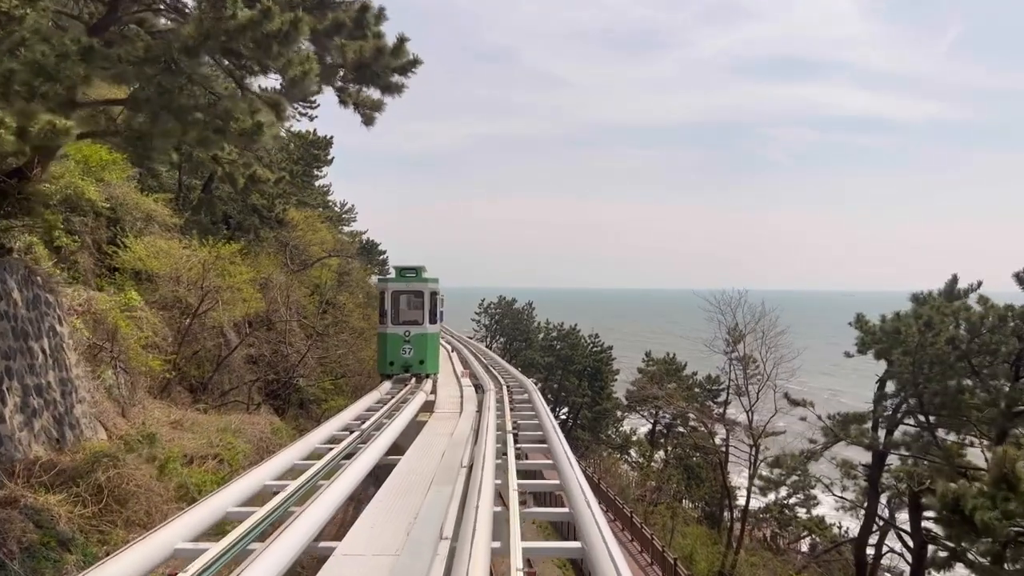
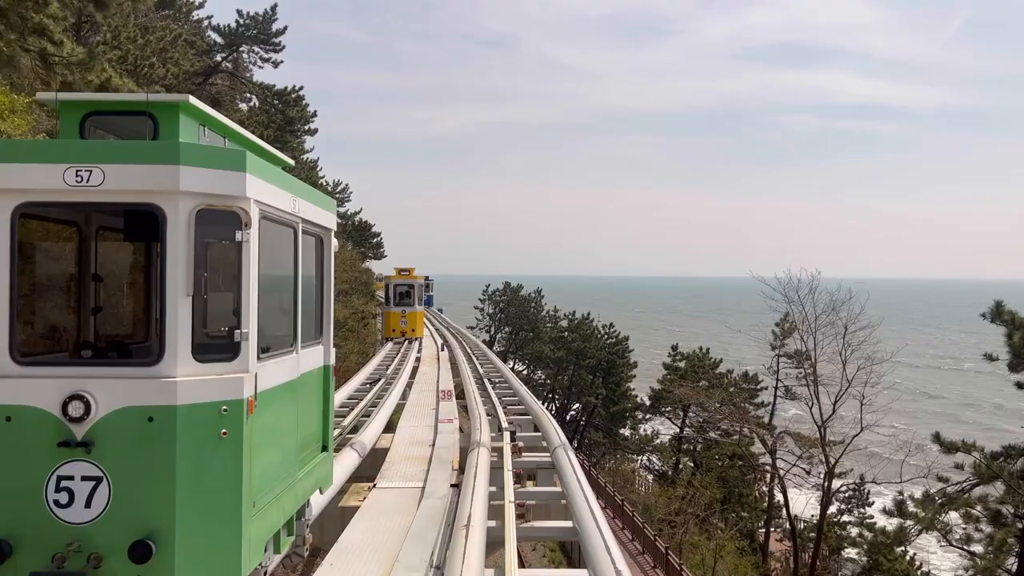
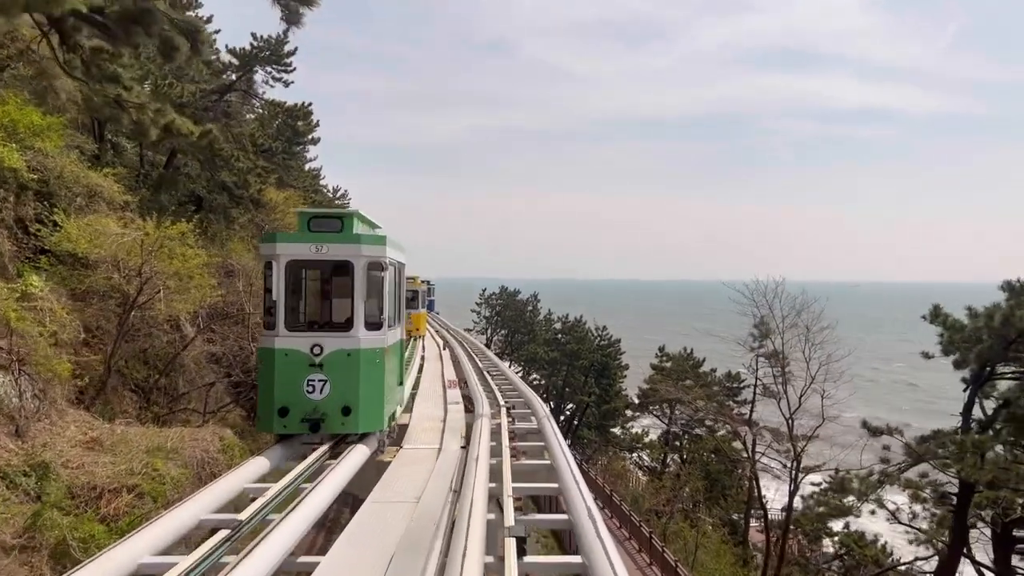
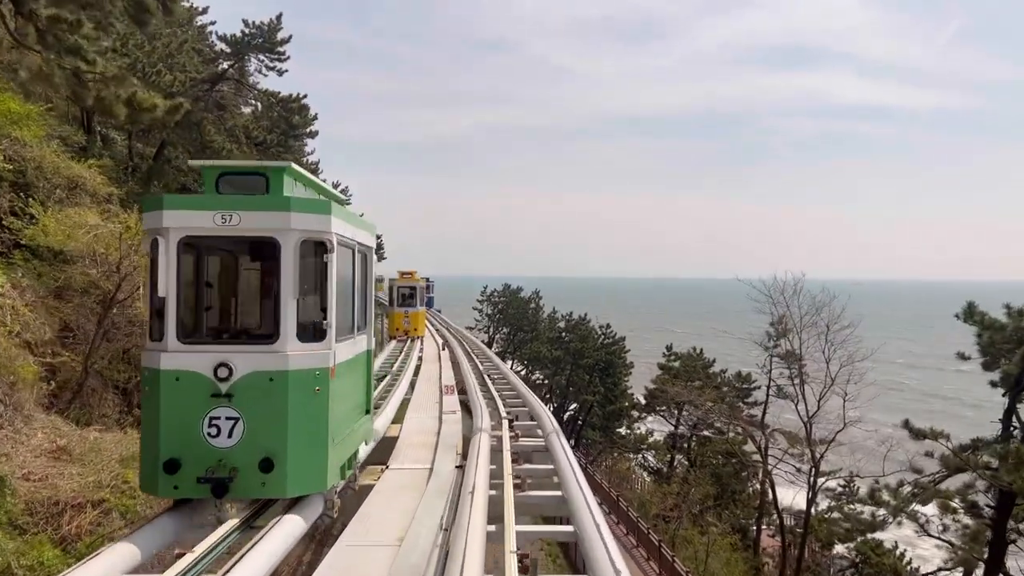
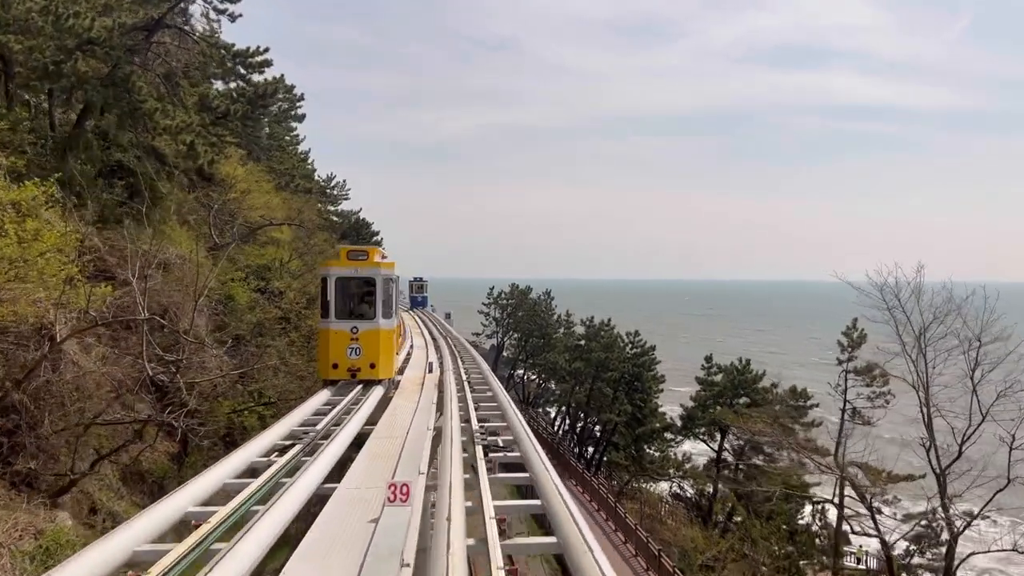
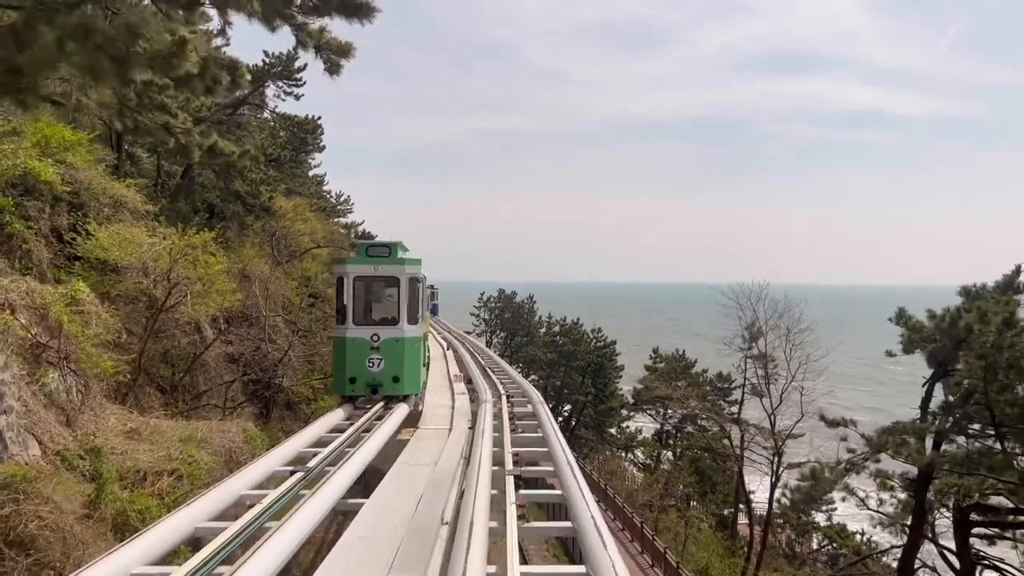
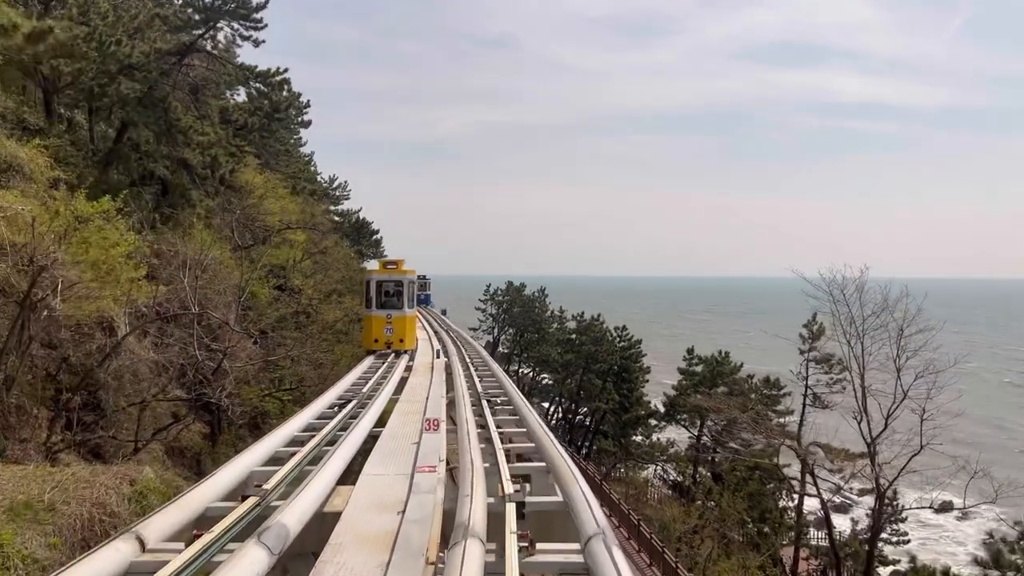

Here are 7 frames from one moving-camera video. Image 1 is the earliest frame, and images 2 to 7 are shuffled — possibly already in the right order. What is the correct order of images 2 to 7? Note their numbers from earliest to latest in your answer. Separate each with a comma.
6, 3, 4, 2, 7, 5
